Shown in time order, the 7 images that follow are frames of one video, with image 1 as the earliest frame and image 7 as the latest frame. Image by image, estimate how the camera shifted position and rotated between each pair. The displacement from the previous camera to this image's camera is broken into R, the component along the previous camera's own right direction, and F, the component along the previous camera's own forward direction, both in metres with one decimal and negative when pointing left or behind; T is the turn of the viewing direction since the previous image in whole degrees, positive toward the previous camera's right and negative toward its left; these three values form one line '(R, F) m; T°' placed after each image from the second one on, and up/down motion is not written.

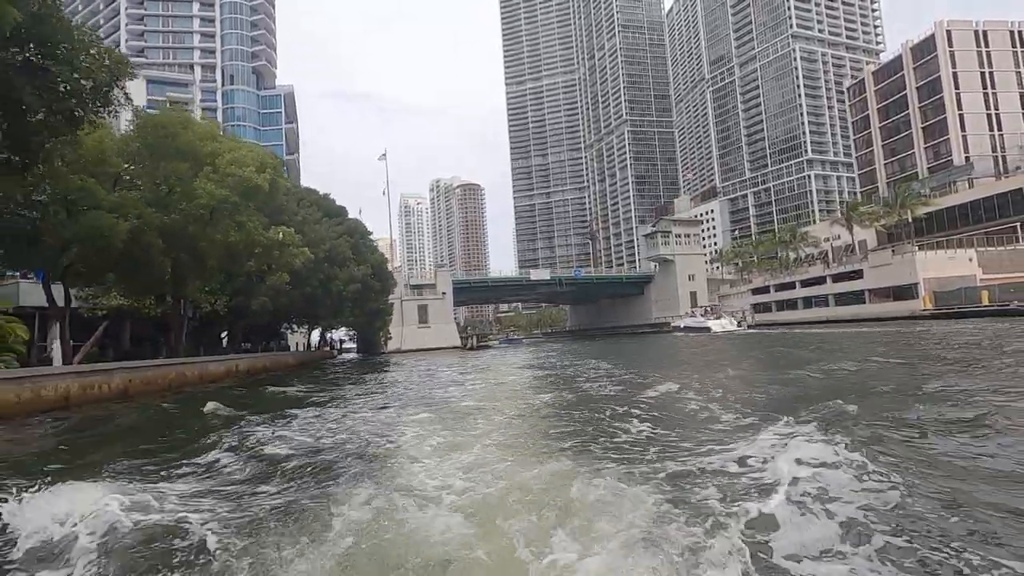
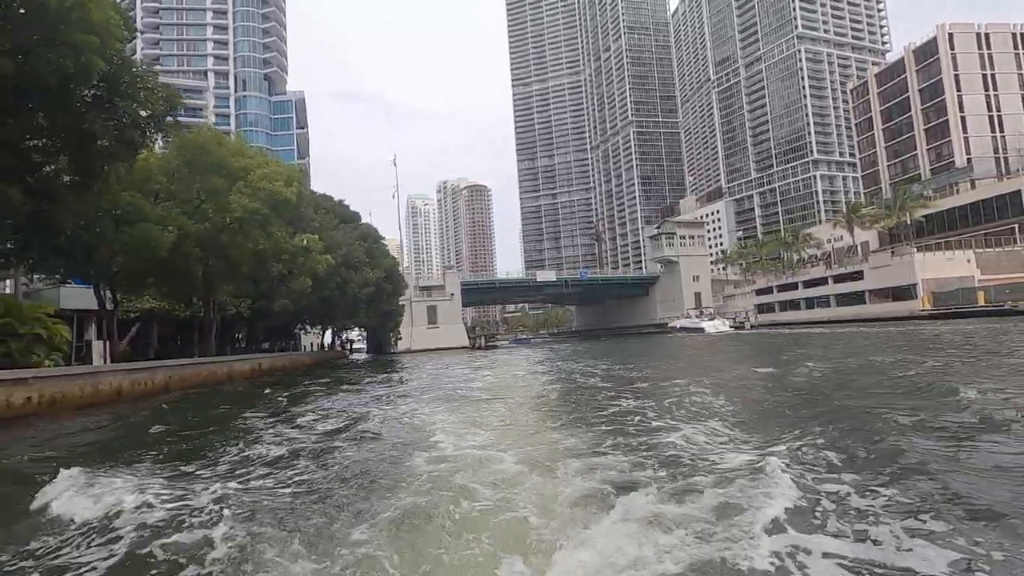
(0.0, -1.5) m; -1°
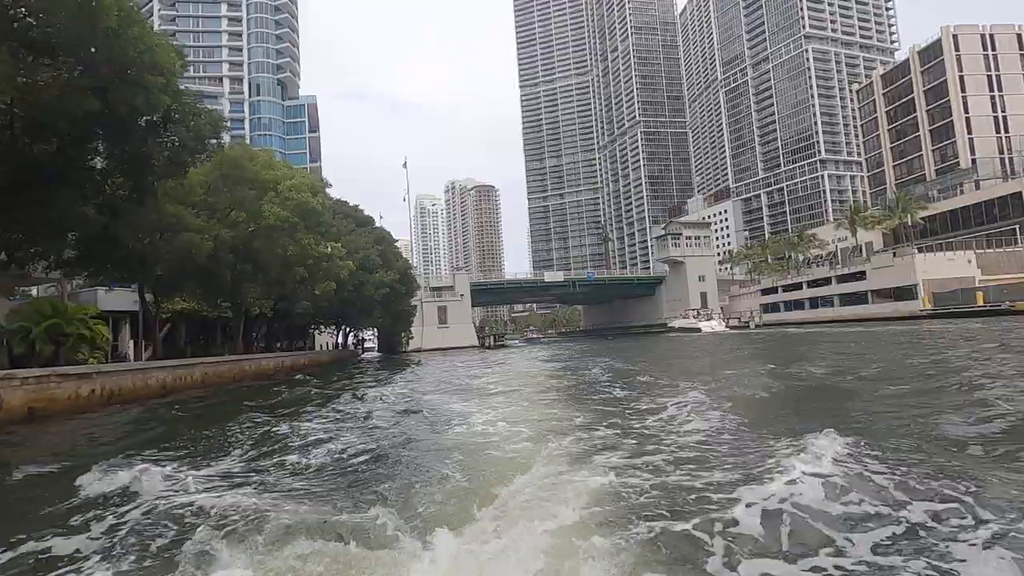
(0.0, -1.5) m; -1°
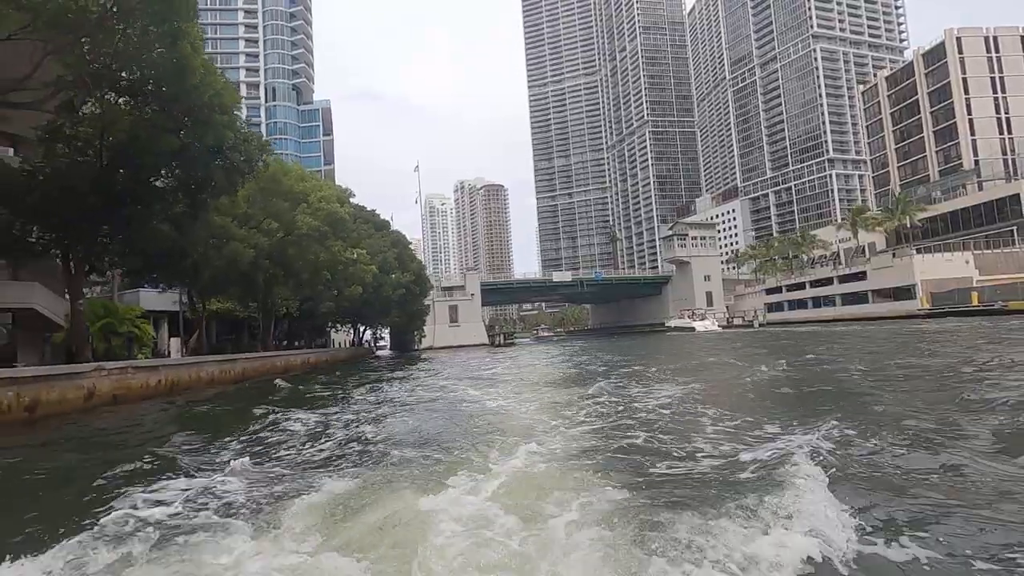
(-0.1, -2.0) m; -1°
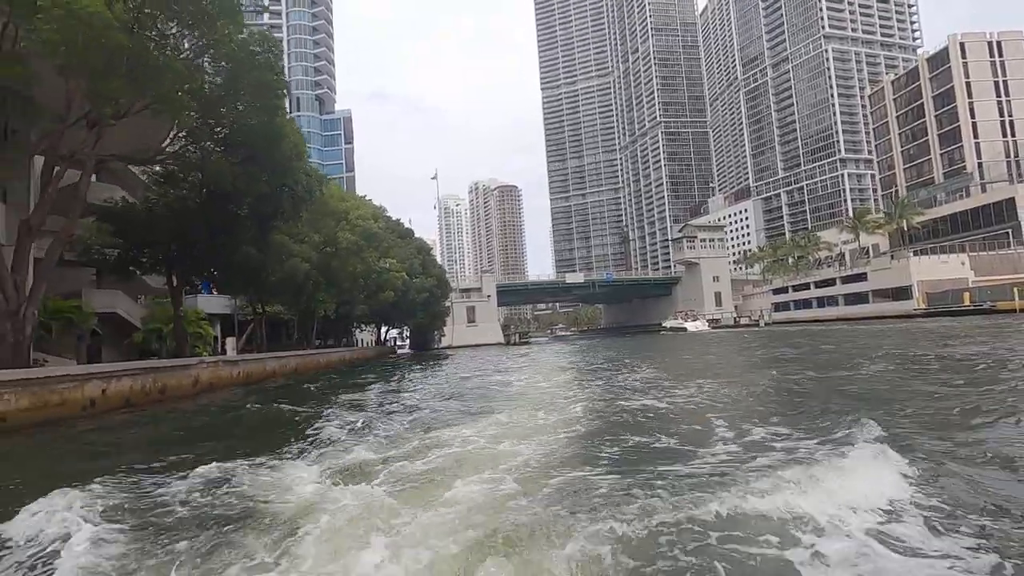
(0.0, -3.5) m; -2°
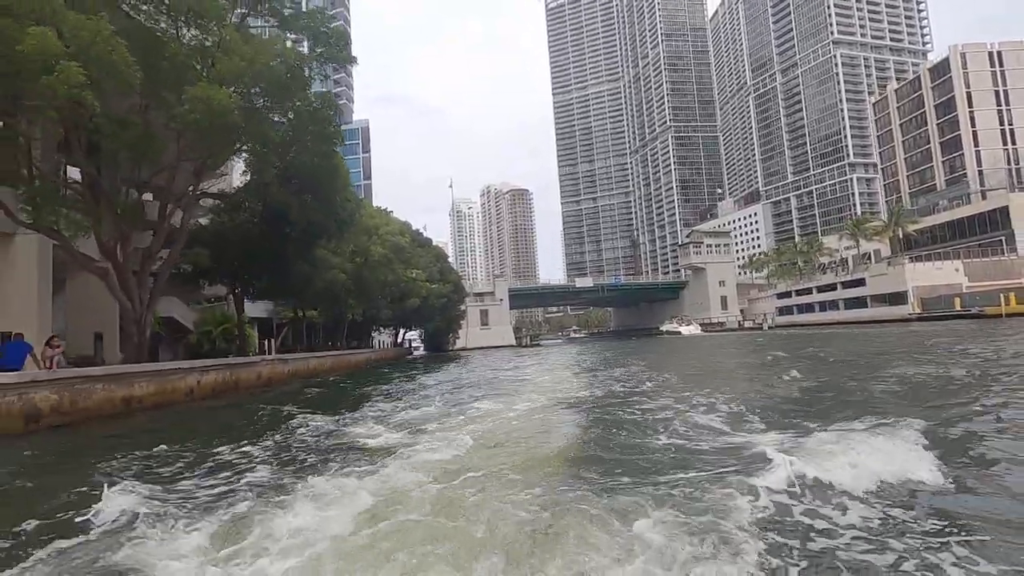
(0.0, -3.1) m; -1°
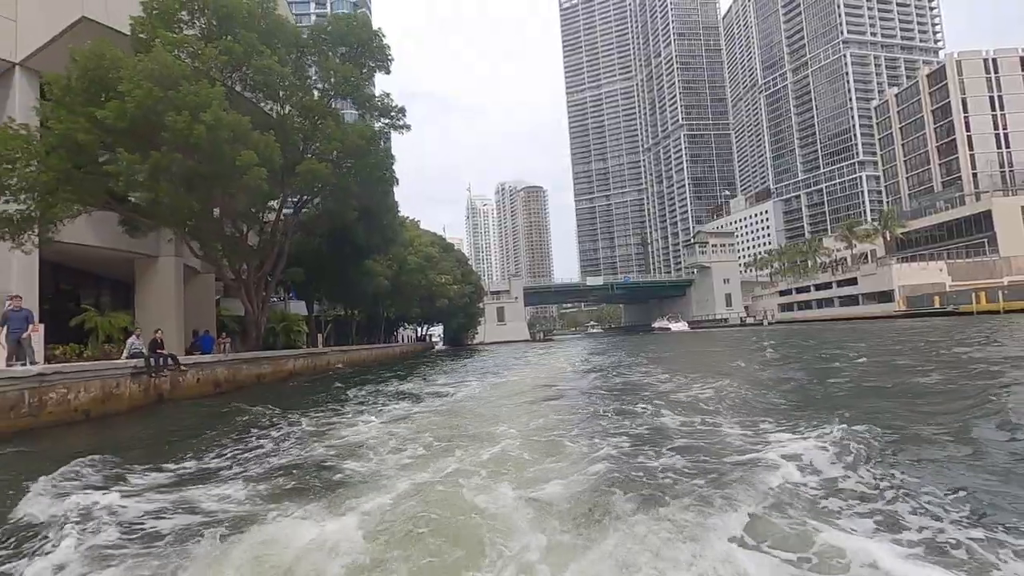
(0.0, -5.5) m; -2°
